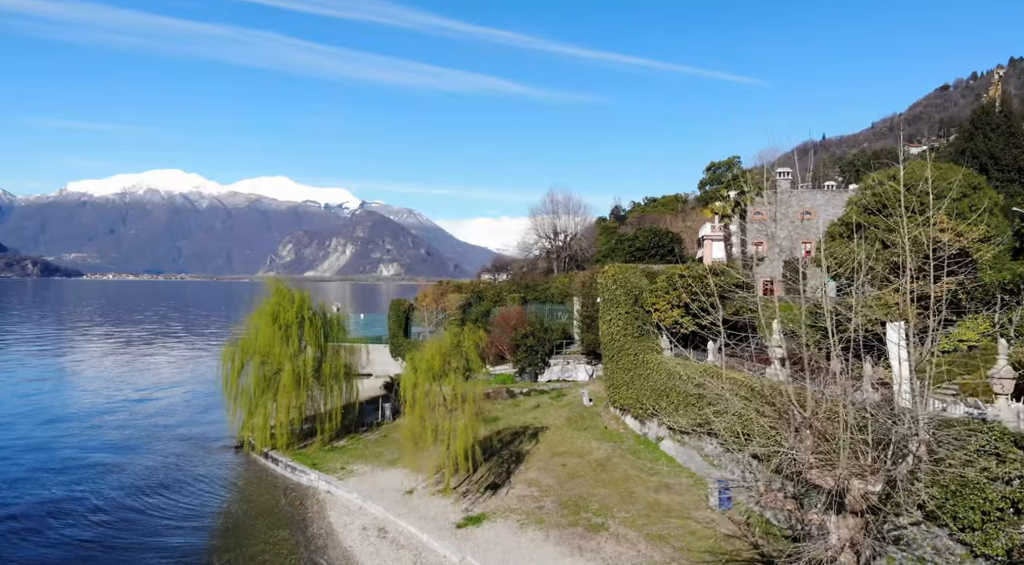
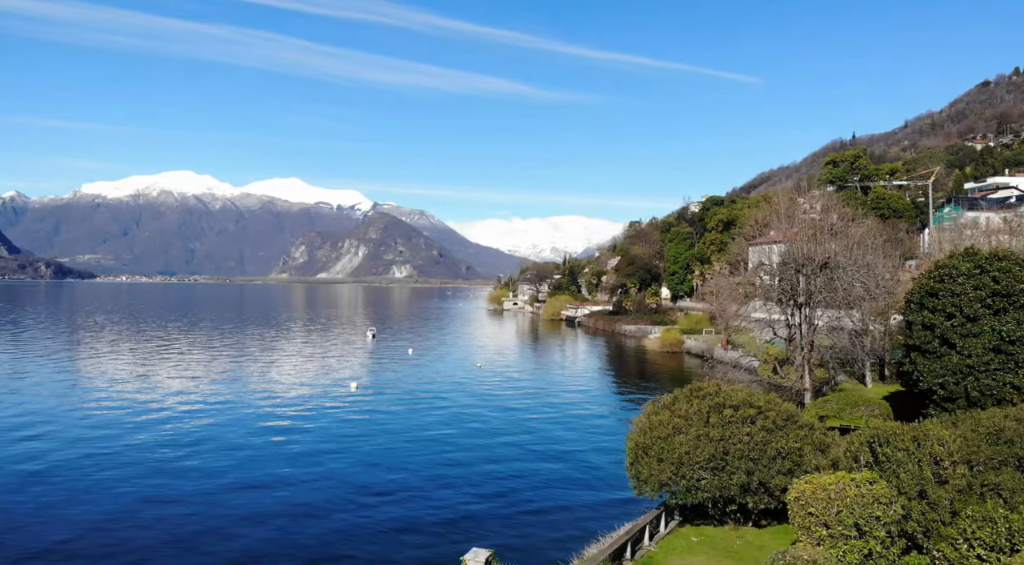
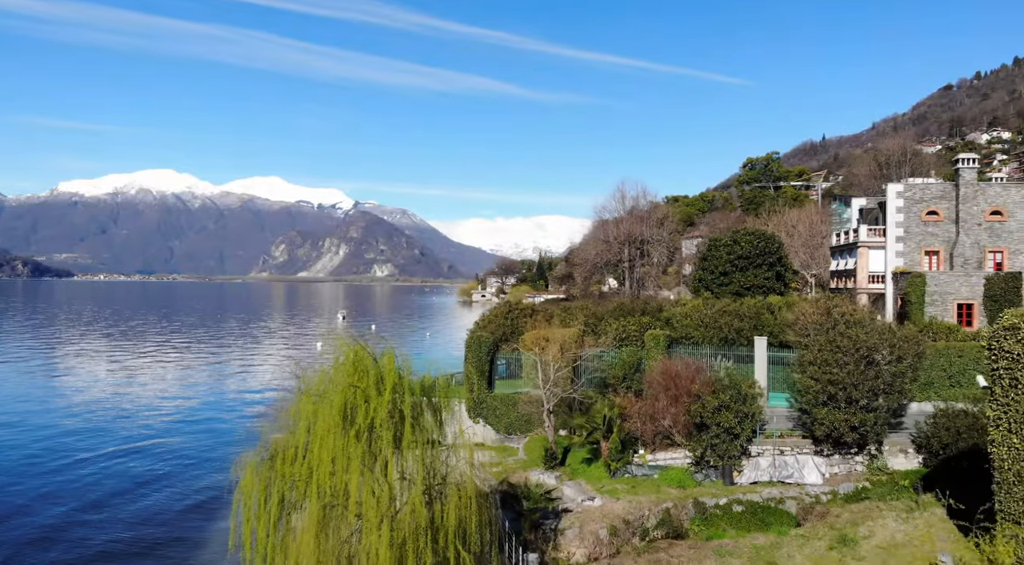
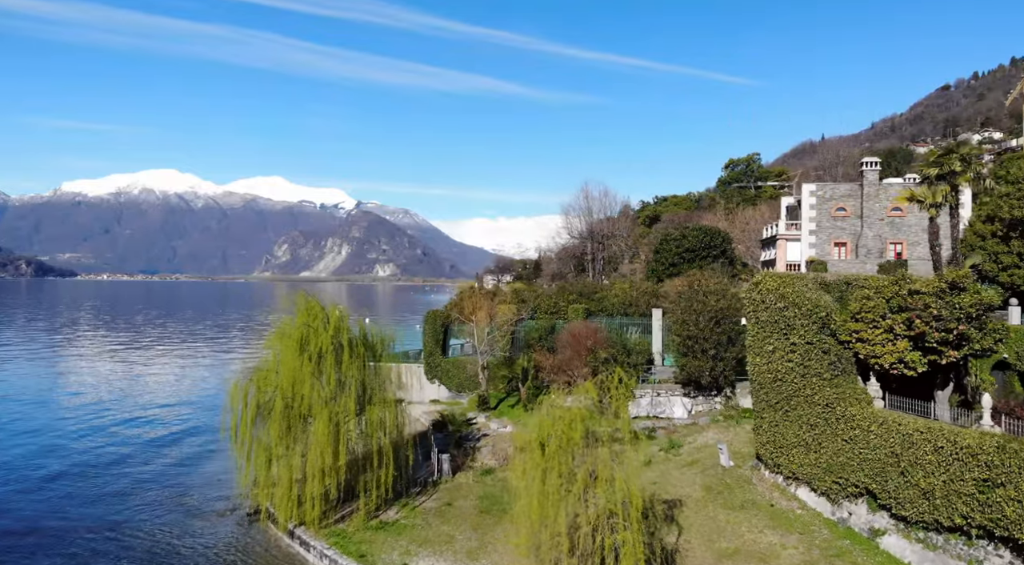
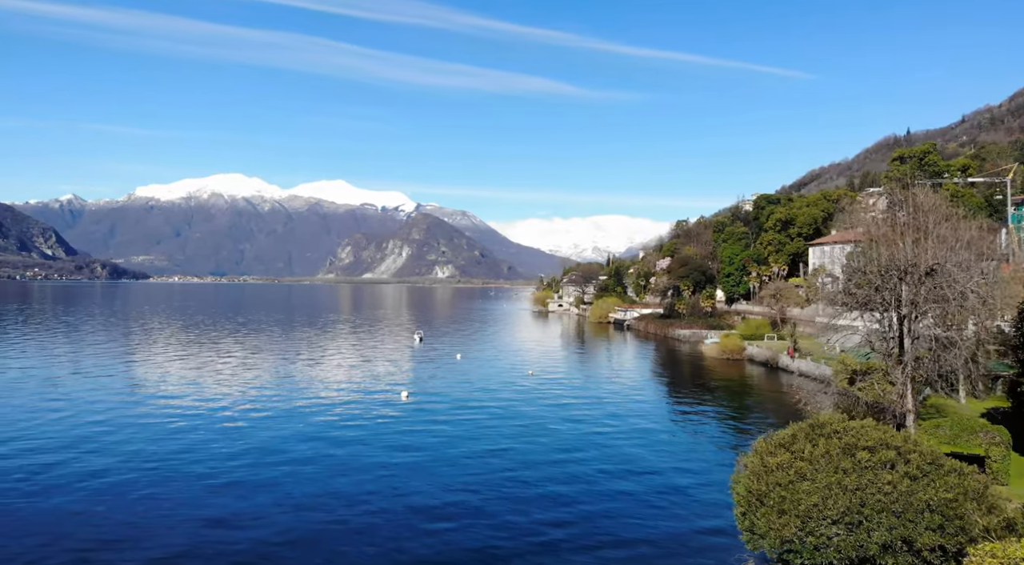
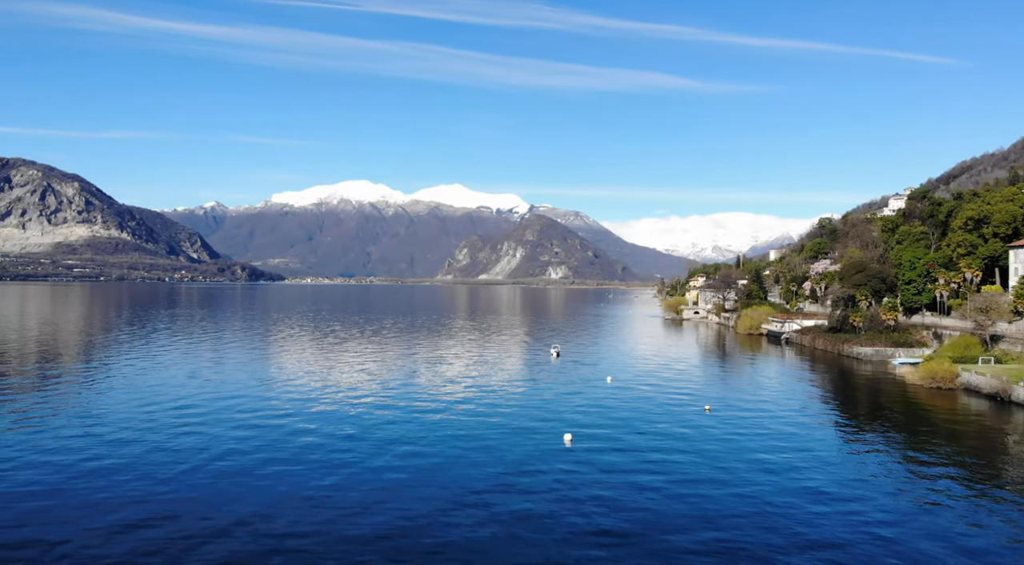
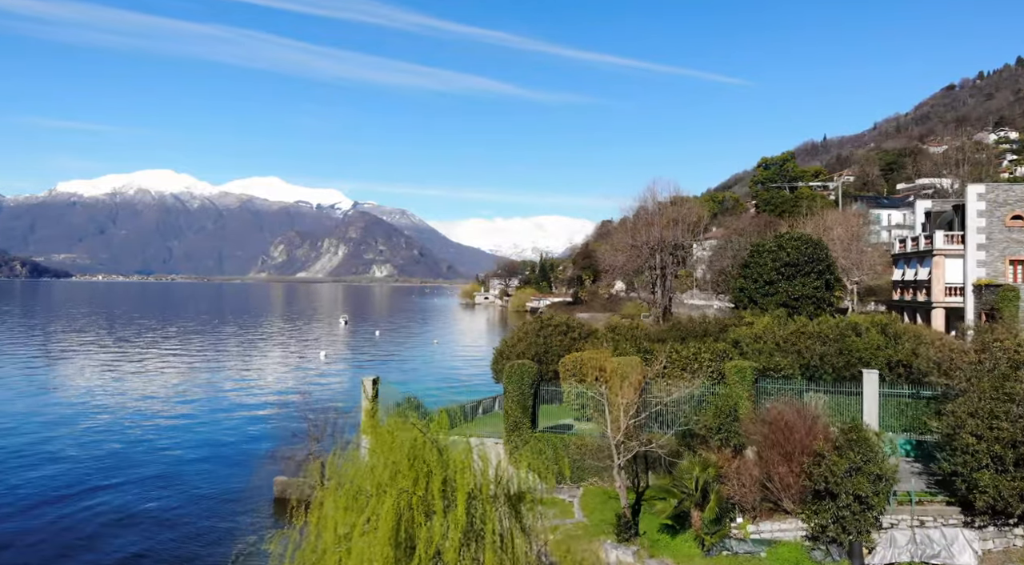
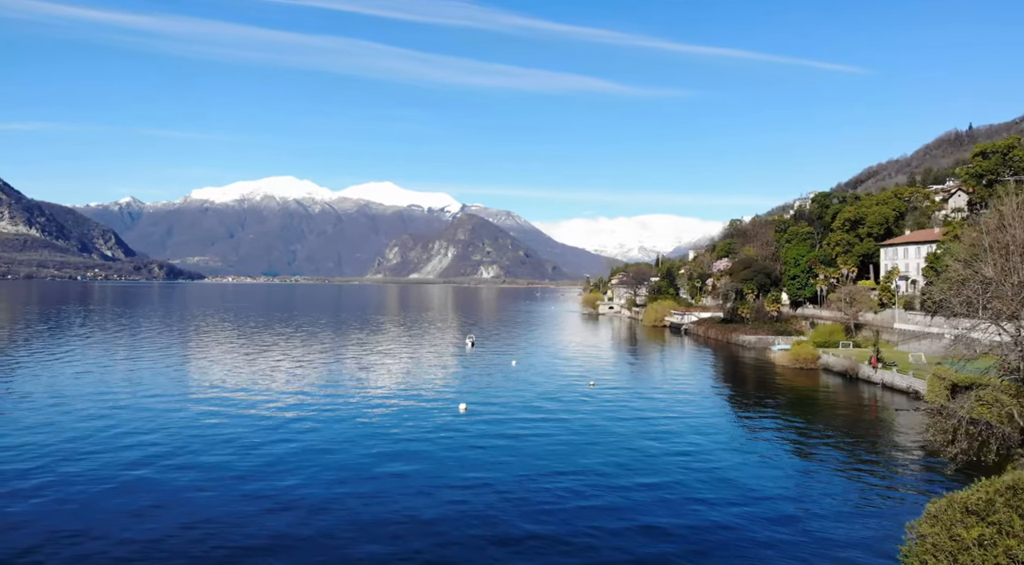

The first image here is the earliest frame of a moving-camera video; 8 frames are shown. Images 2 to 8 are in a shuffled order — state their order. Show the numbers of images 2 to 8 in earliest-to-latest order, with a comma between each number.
4, 3, 7, 2, 5, 8, 6
